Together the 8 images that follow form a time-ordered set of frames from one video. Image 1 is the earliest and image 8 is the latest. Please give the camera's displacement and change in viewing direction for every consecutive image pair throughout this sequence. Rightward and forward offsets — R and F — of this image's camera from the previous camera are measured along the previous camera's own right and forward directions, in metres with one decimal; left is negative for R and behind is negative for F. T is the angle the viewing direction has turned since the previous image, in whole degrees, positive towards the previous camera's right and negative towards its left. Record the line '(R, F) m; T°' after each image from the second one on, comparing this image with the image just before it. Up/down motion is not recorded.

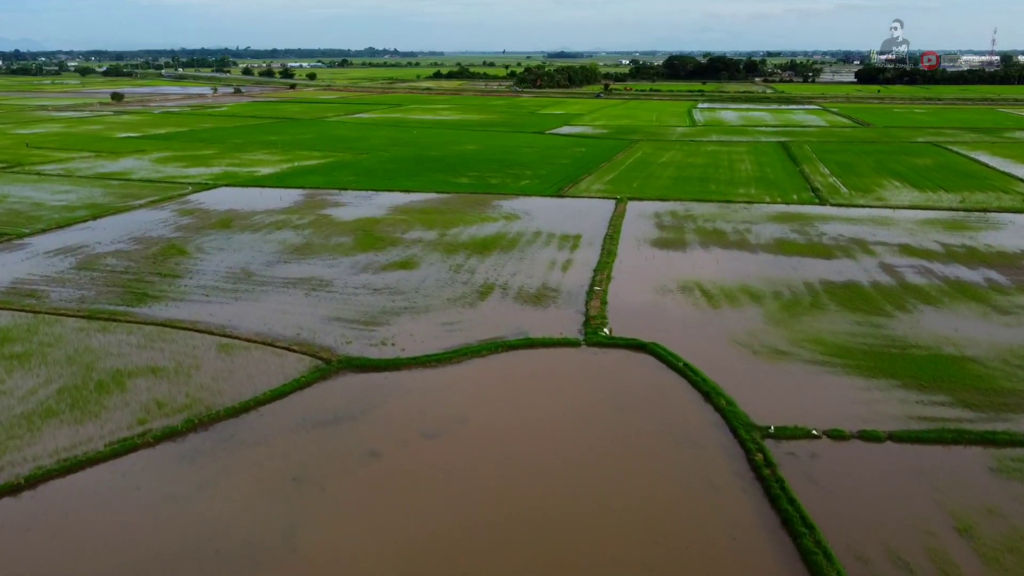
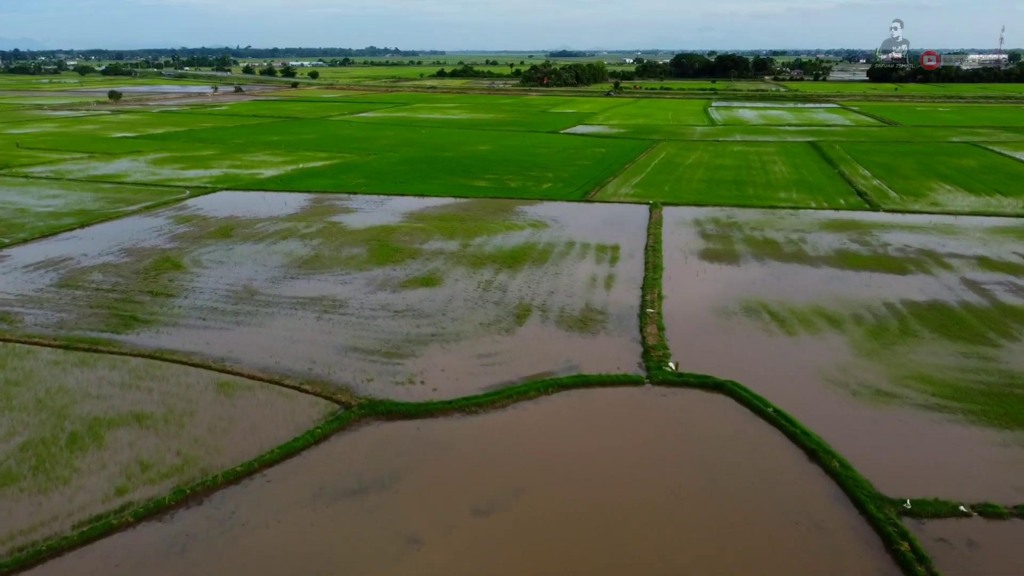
(-0.8, +2.3) m; 0°
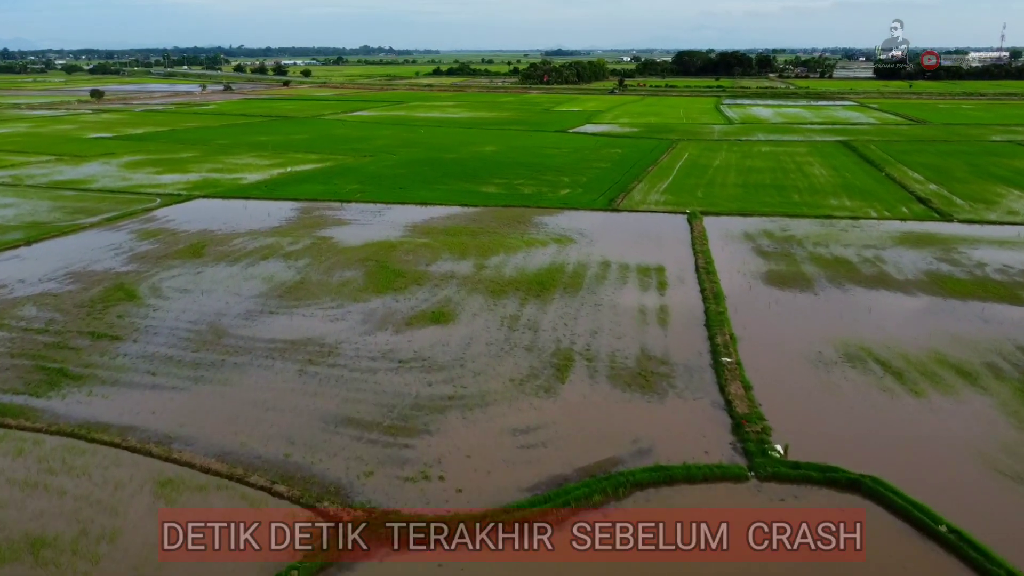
(-0.6, +3.5) m; 0°
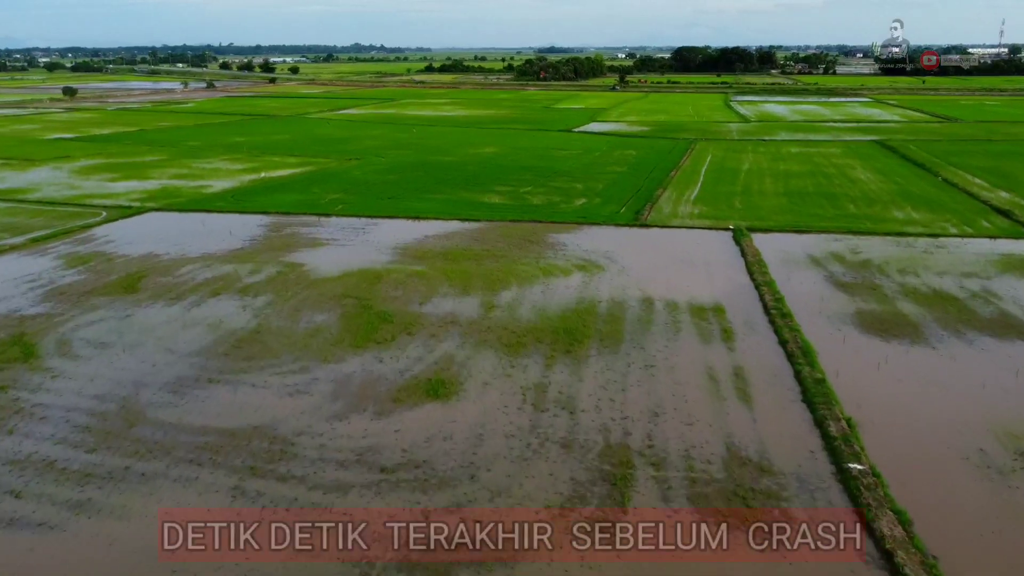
(-0.4, +3.9) m; 0°
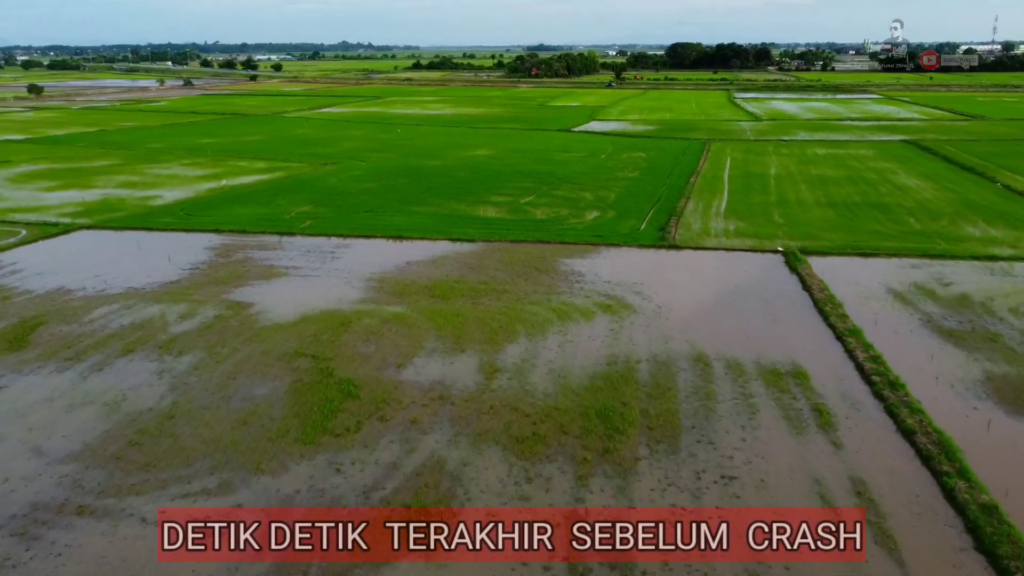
(-0.2, +3.6) m; +1°
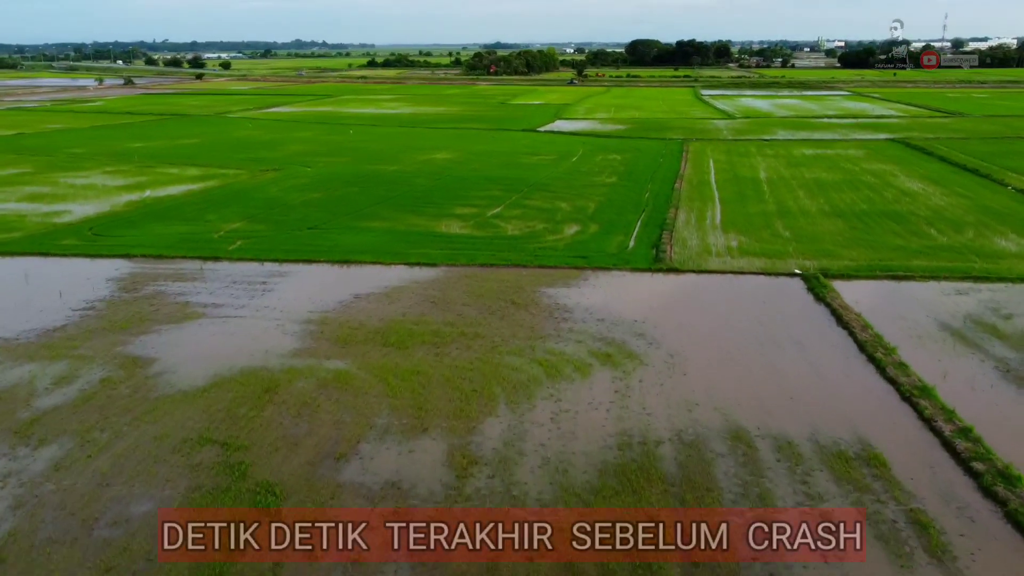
(-0.2, +2.8) m; +3°
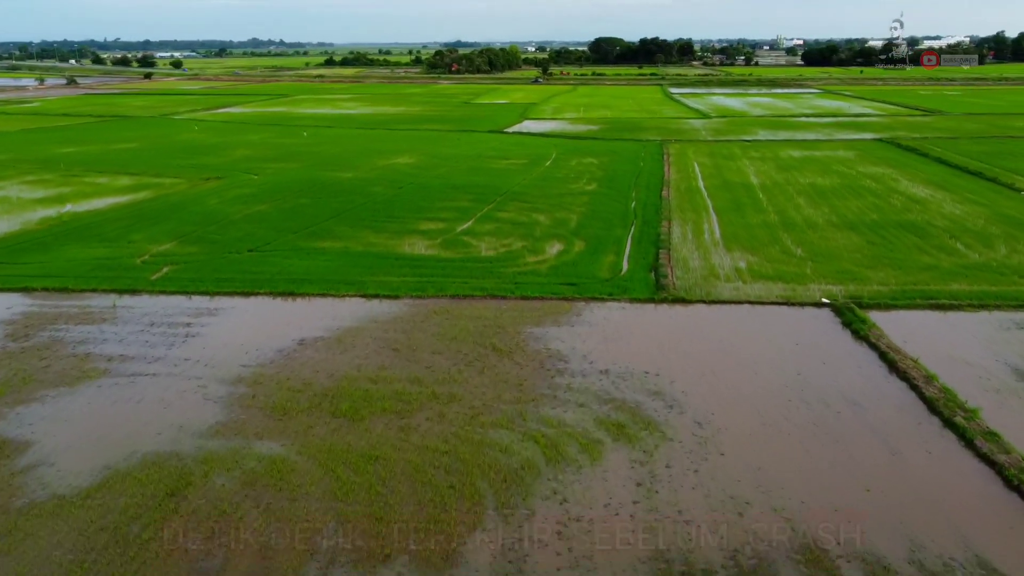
(-0.2, +2.3) m; +3°
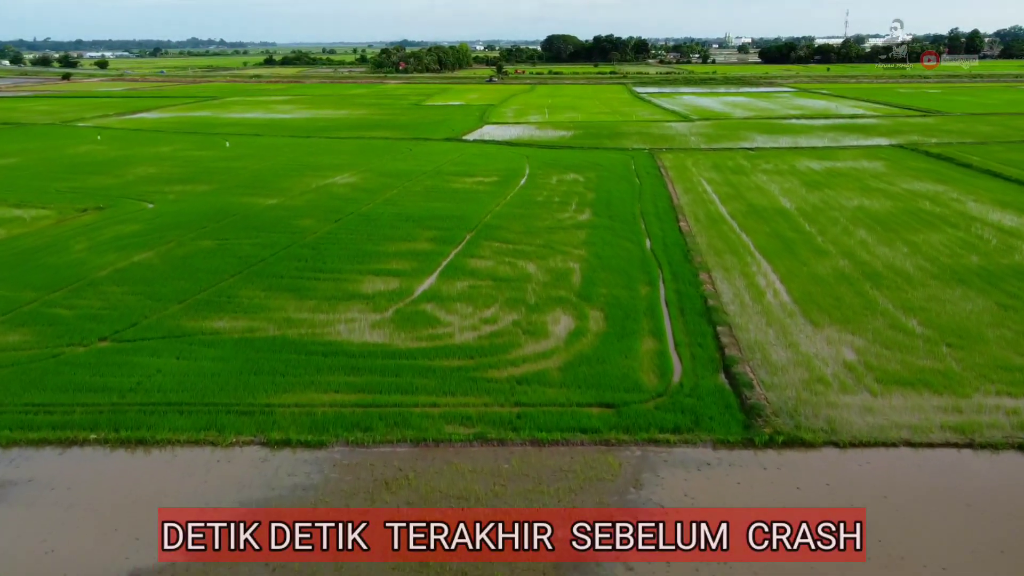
(-0.5, +5.0) m; +3°
